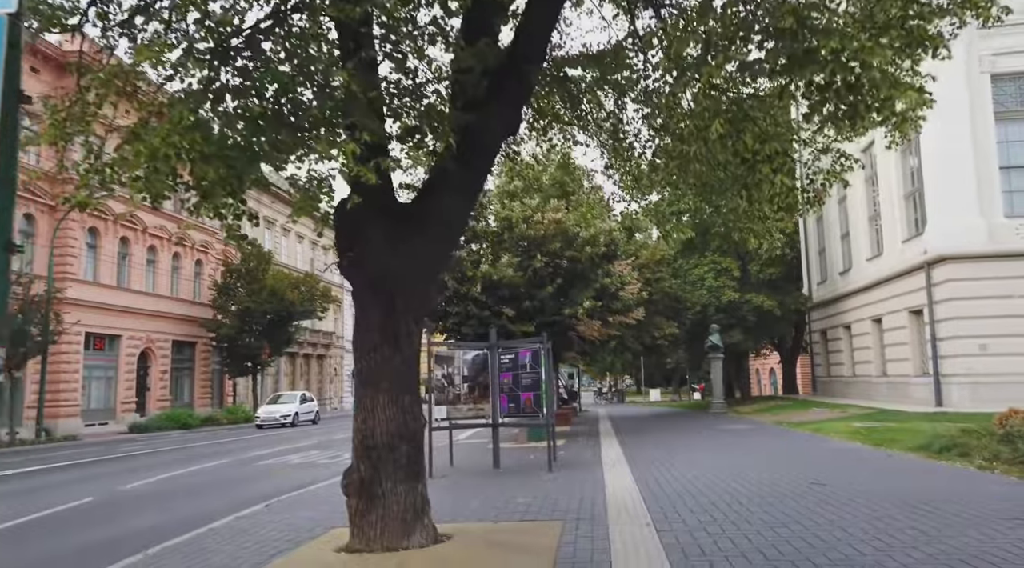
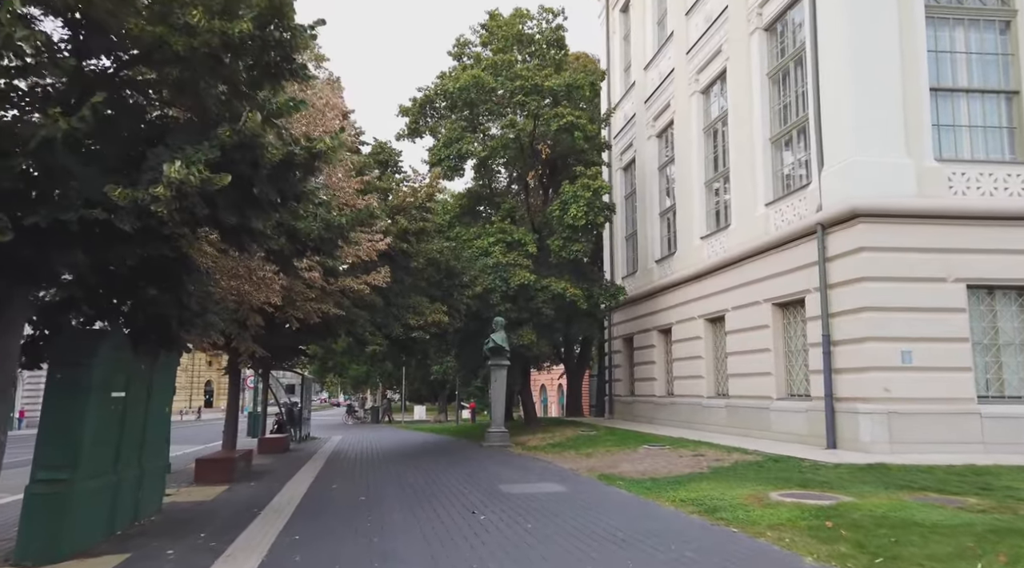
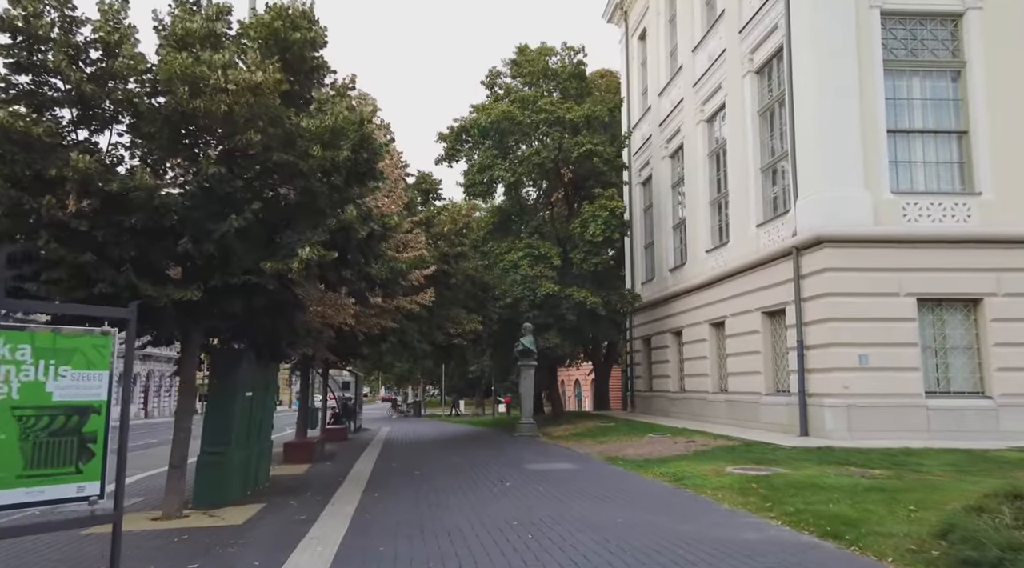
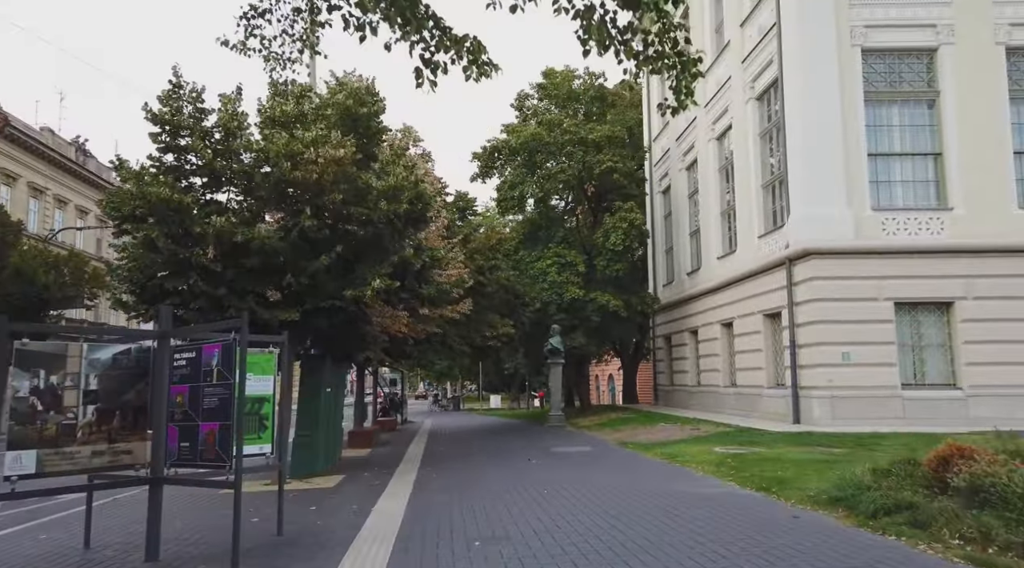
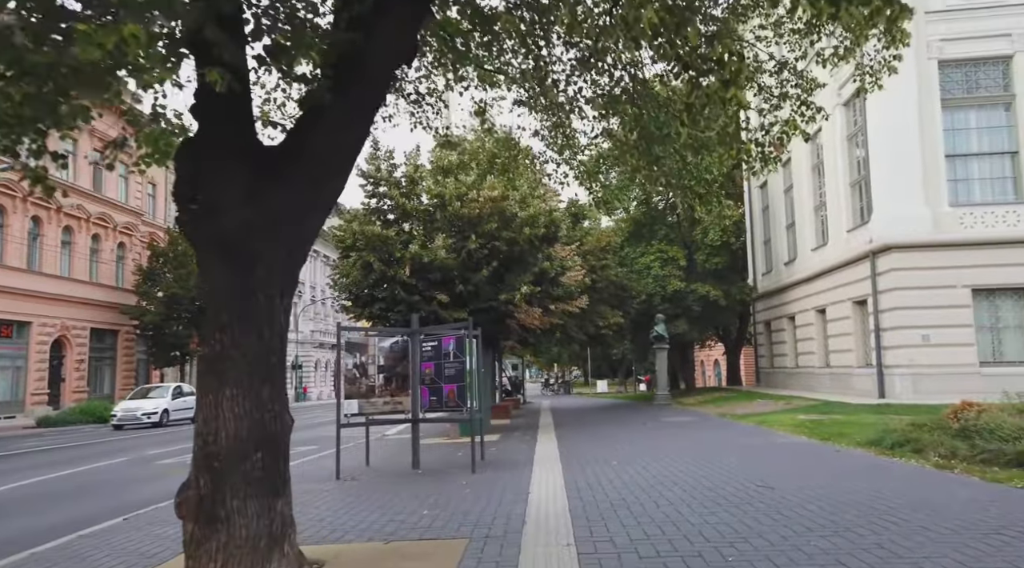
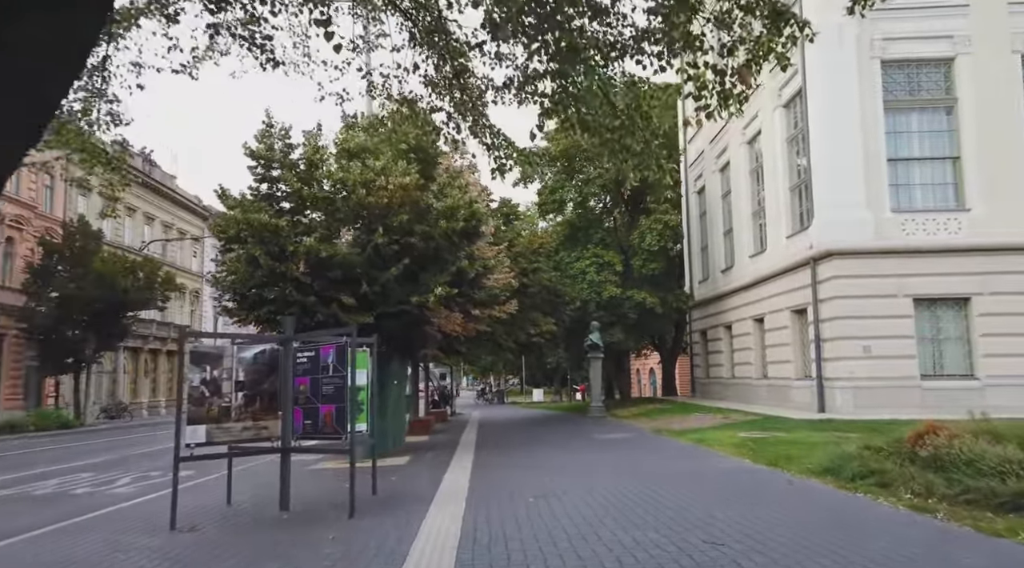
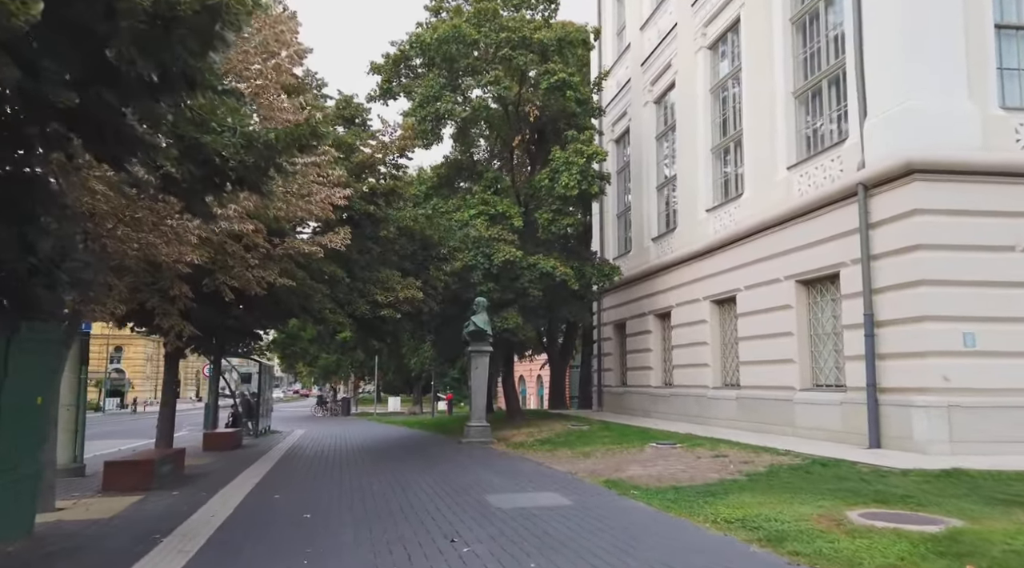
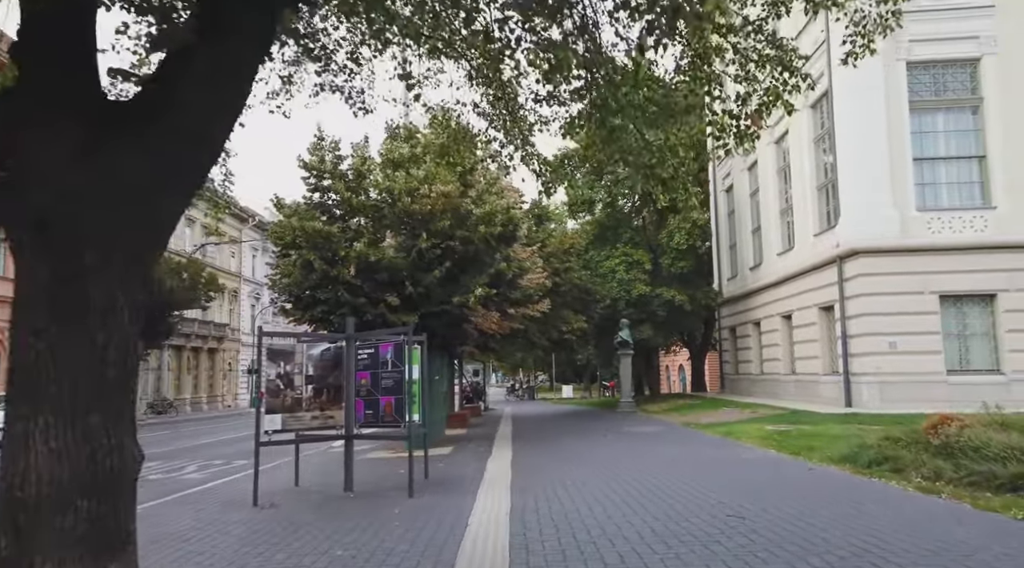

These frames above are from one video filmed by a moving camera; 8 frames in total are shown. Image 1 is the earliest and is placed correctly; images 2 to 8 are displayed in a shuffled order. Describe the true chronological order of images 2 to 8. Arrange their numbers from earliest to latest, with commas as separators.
5, 8, 6, 4, 3, 2, 7
